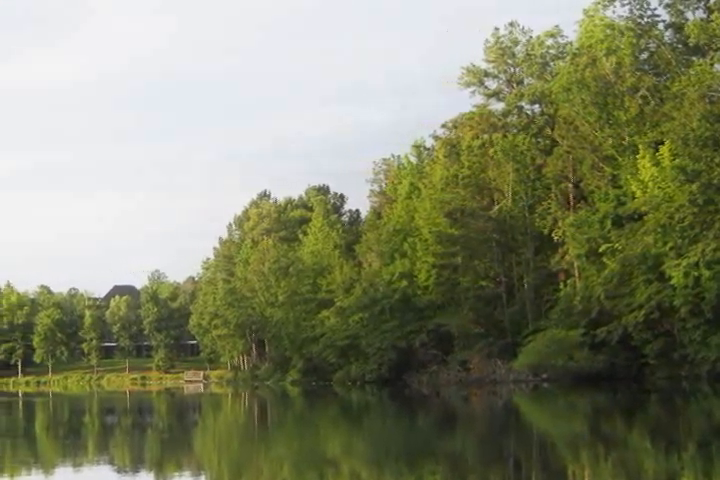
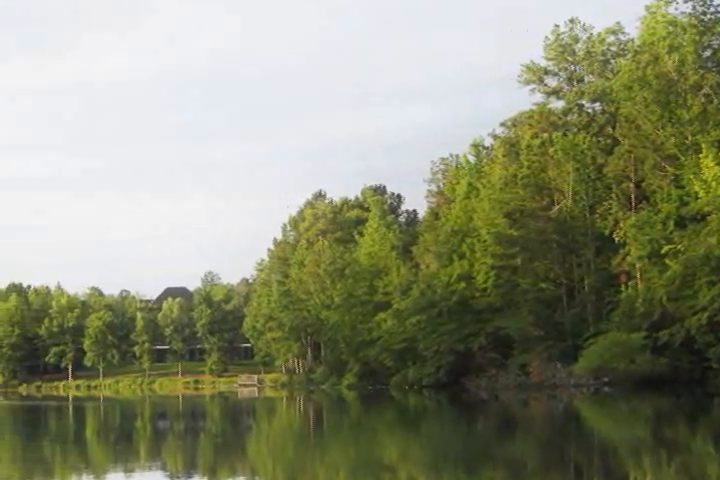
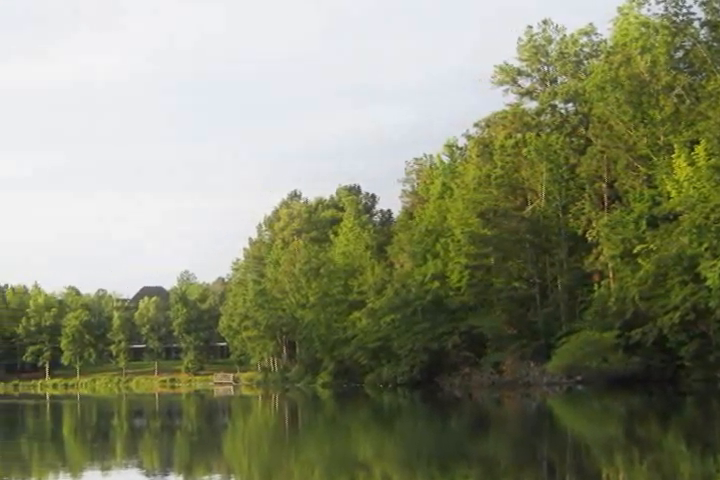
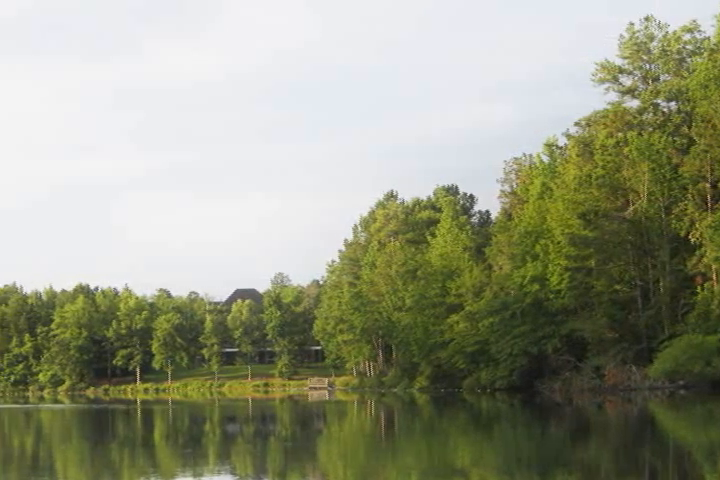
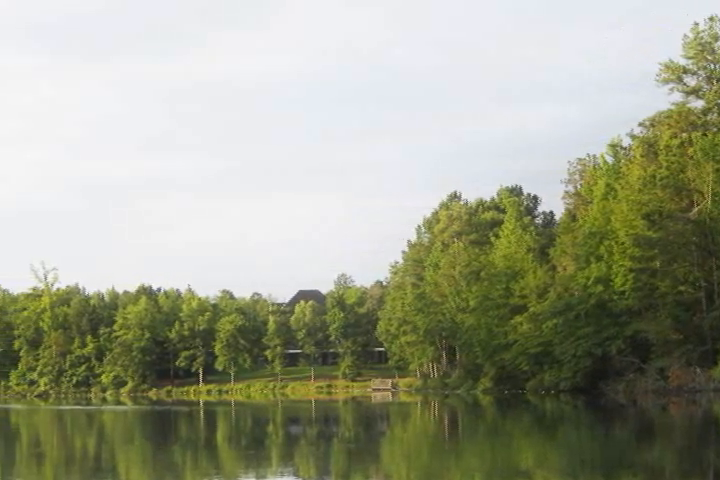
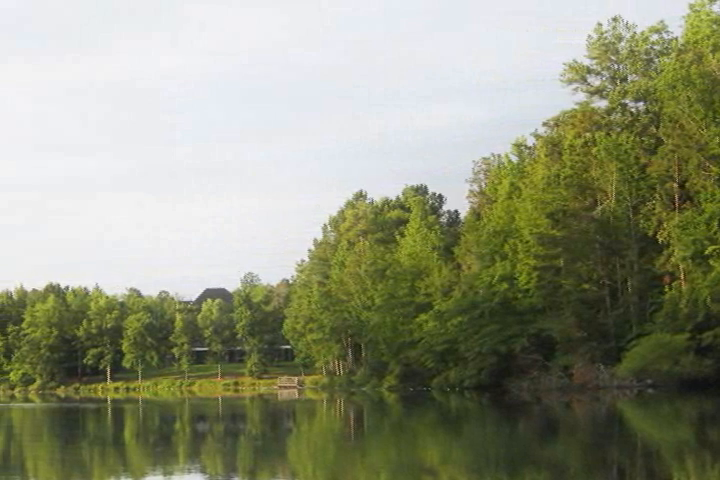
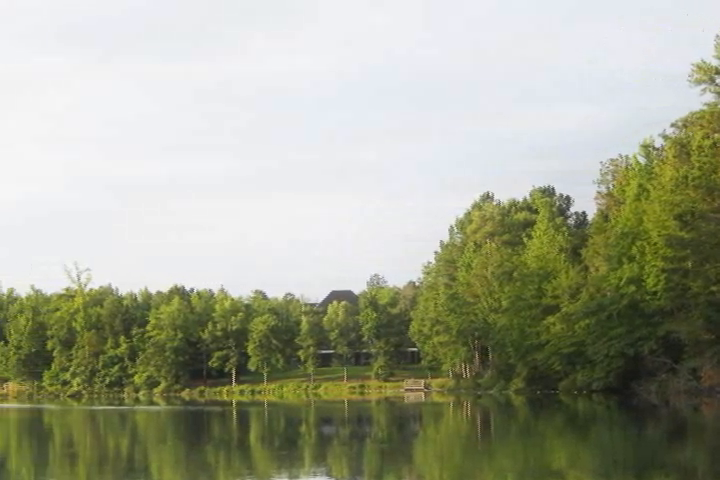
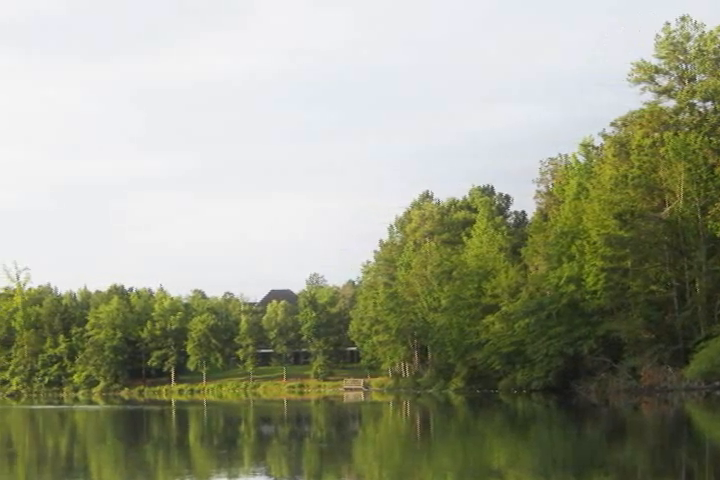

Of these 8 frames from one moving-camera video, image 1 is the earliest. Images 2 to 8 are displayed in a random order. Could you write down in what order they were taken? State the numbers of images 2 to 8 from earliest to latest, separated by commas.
3, 2, 6, 4, 8, 5, 7
